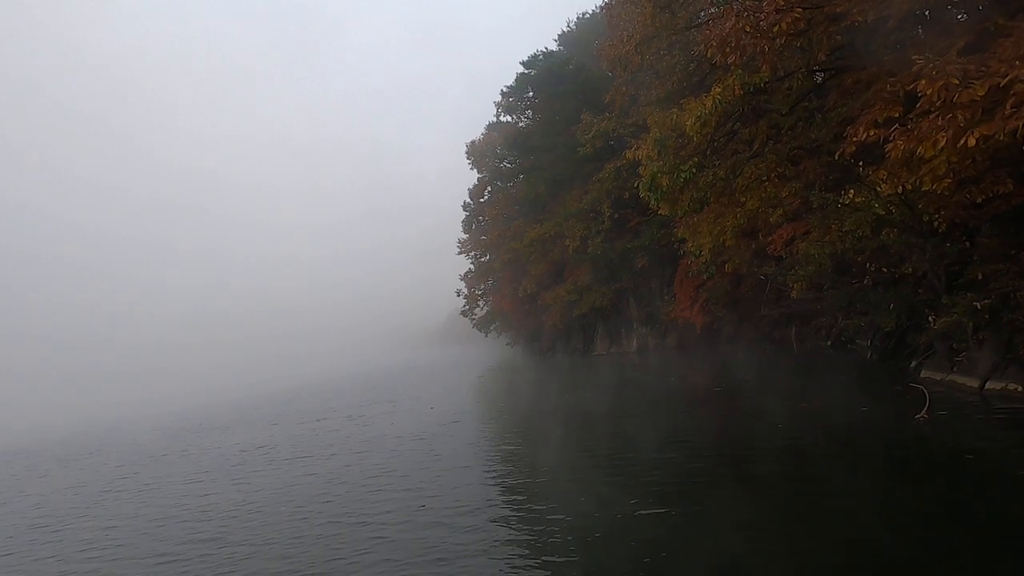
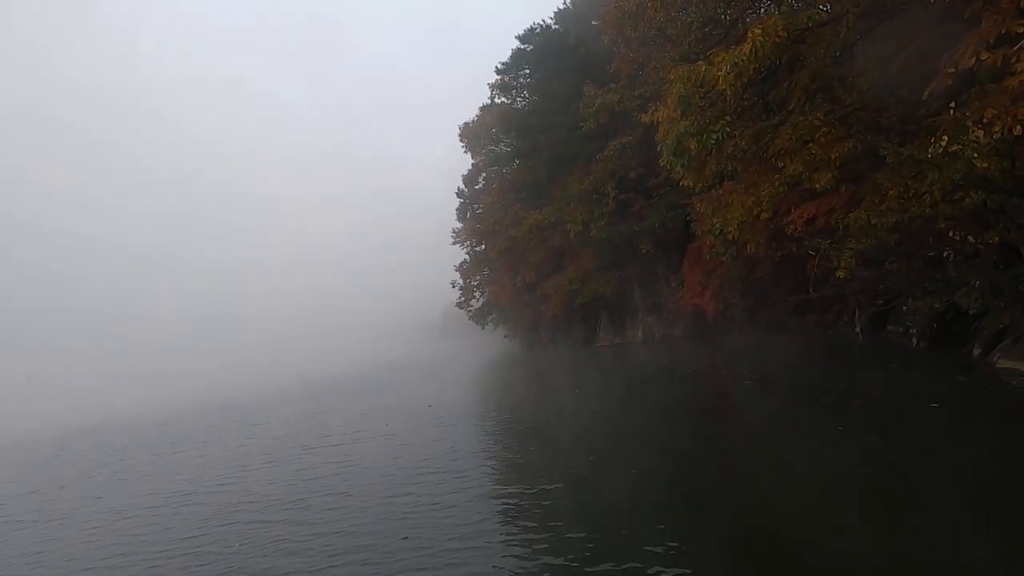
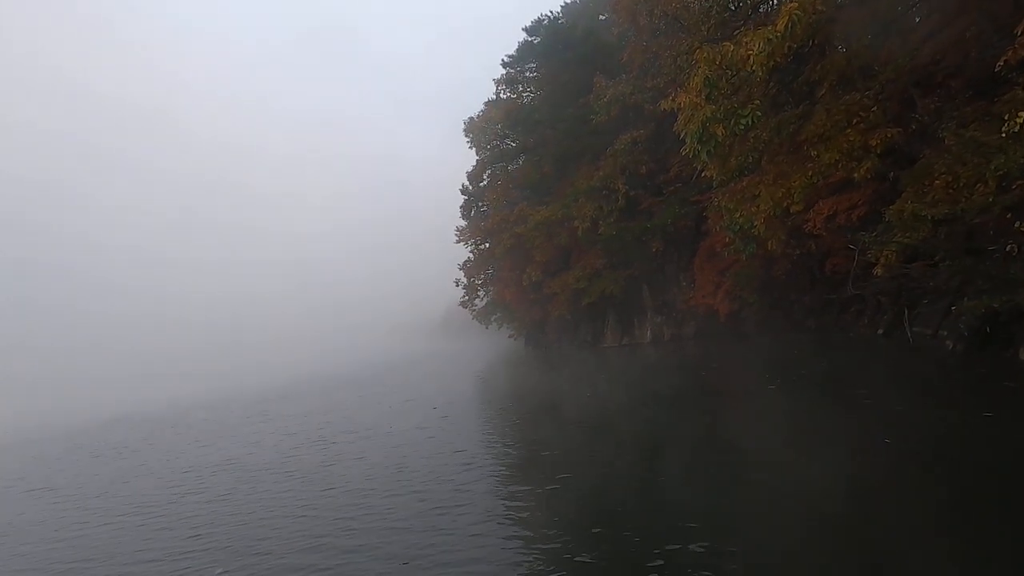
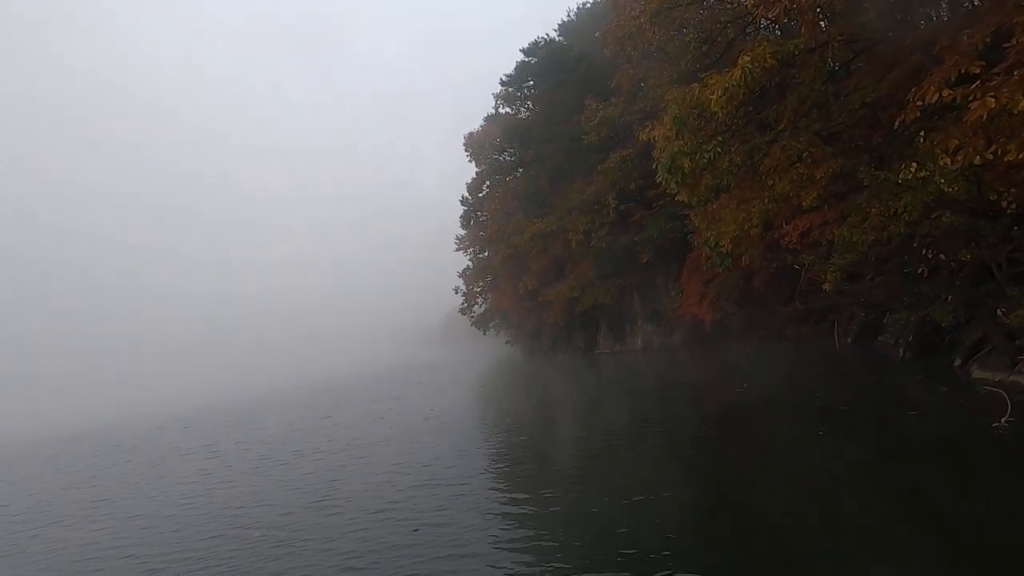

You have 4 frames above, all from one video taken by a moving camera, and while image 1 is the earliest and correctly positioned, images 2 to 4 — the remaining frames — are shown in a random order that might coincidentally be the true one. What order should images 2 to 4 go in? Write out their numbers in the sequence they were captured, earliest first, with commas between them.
4, 2, 3
